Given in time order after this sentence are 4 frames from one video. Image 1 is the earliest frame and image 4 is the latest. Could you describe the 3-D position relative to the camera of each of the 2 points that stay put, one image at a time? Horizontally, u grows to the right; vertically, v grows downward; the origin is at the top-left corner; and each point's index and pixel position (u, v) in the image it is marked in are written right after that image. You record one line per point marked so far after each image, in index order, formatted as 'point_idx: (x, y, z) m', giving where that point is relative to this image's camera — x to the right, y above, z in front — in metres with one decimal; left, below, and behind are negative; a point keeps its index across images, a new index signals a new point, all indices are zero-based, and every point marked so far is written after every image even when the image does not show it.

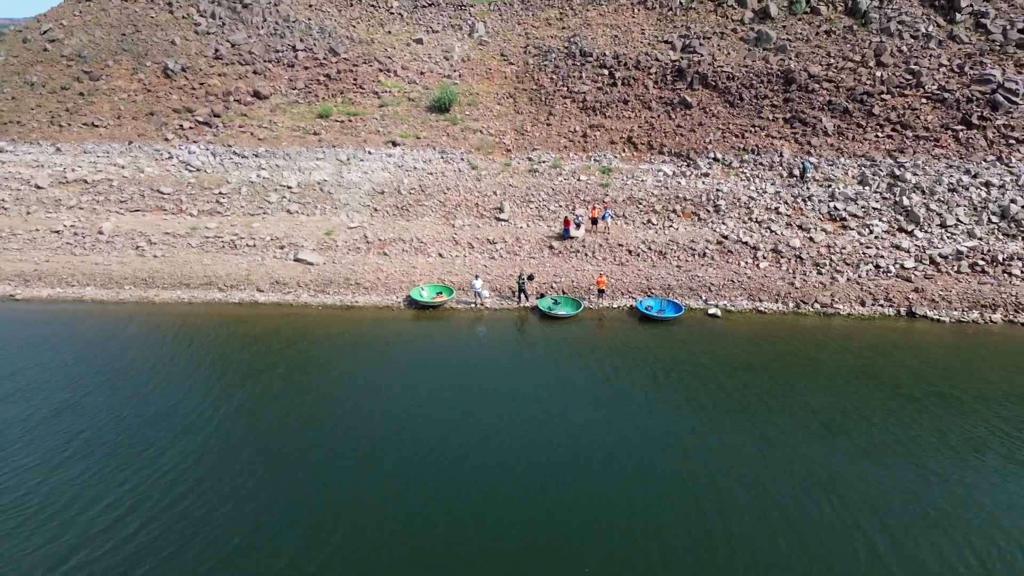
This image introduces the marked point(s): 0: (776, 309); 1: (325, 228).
0: (+5.2, -0.4, +16.9) m
1: (-4.3, +1.4, +19.8) m
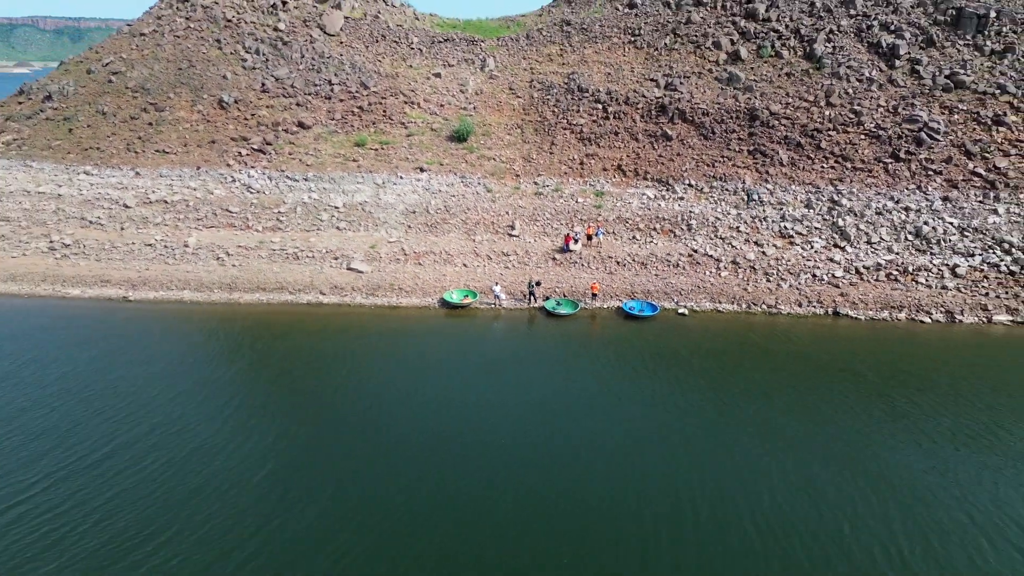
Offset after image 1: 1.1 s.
0: (+5.5, -0.5, +21.3) m
1: (-4.0, +1.3, +24.2) m
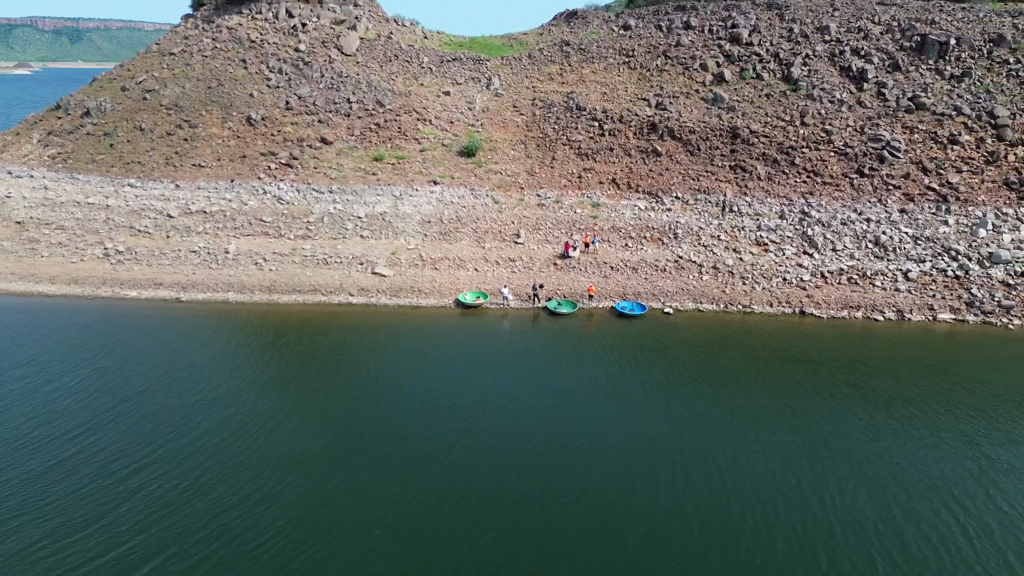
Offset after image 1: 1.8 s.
0: (+5.7, -0.6, +24.2) m
1: (-3.8, +1.2, +27.1) m
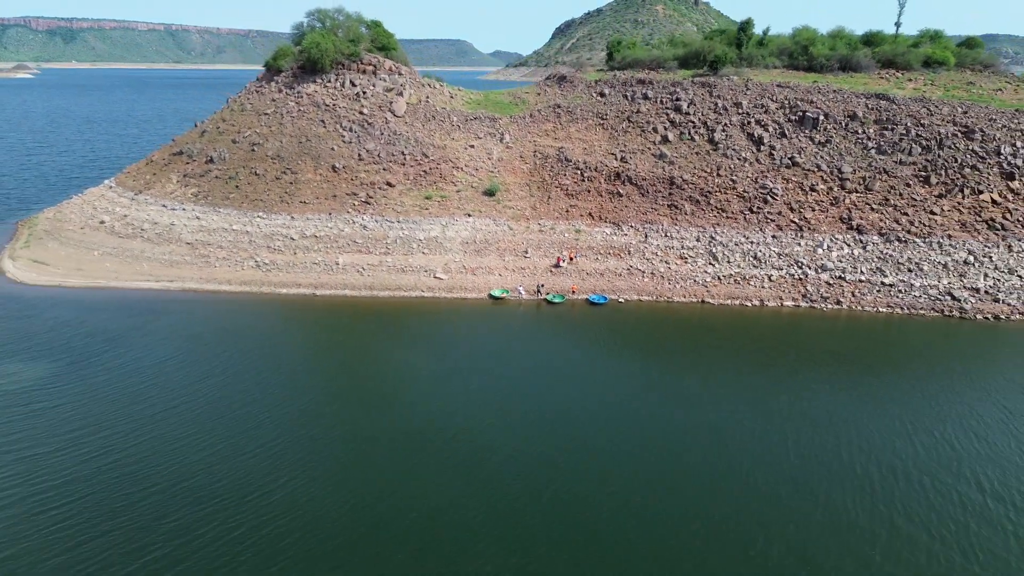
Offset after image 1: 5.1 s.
0: (+6.2, -0.5, +38.6) m
1: (-3.3, +1.3, +41.4) m
